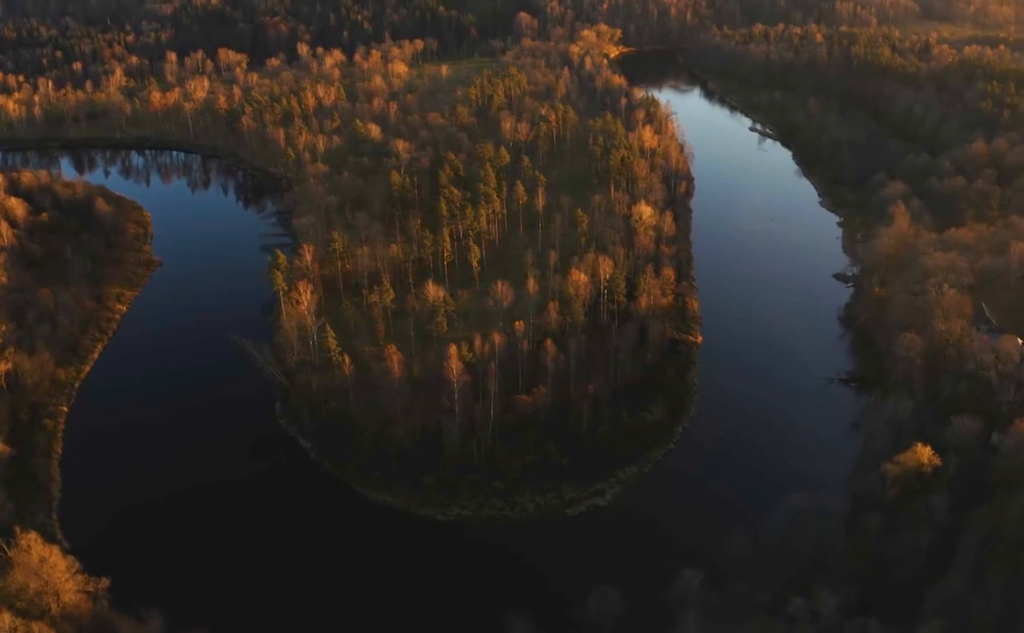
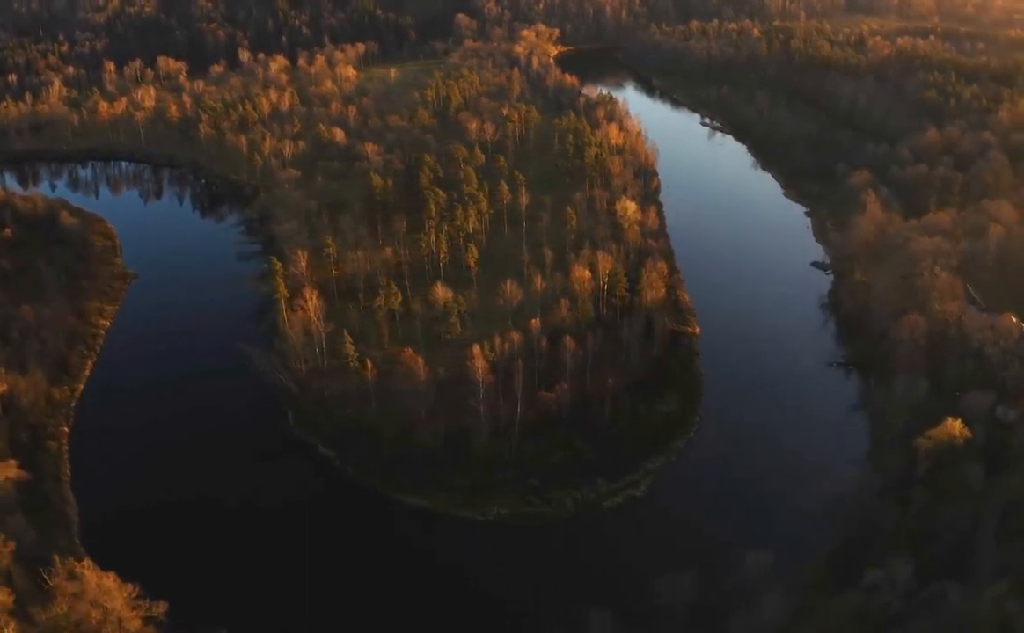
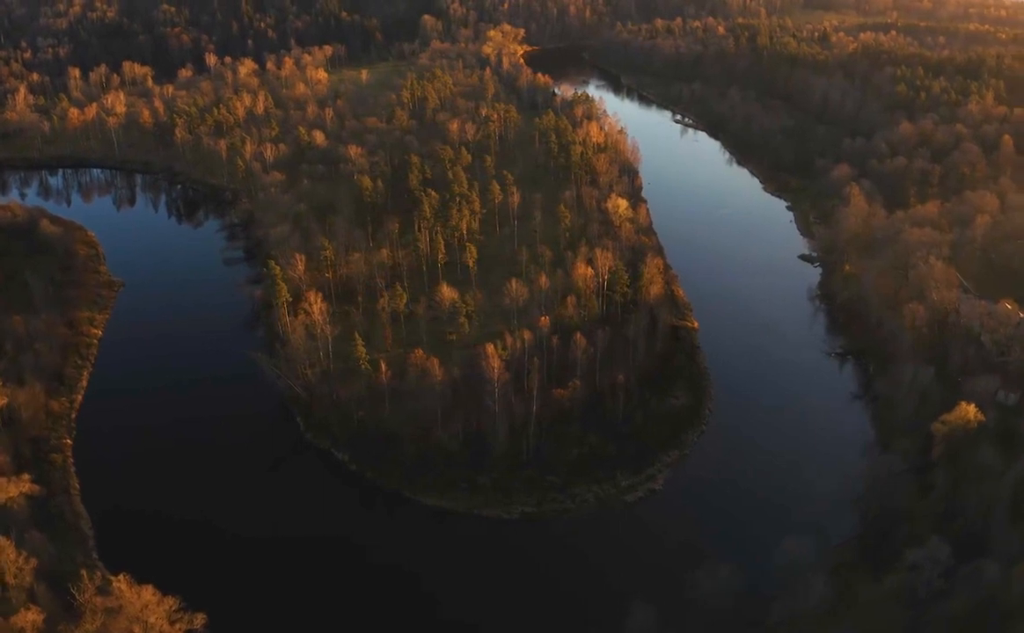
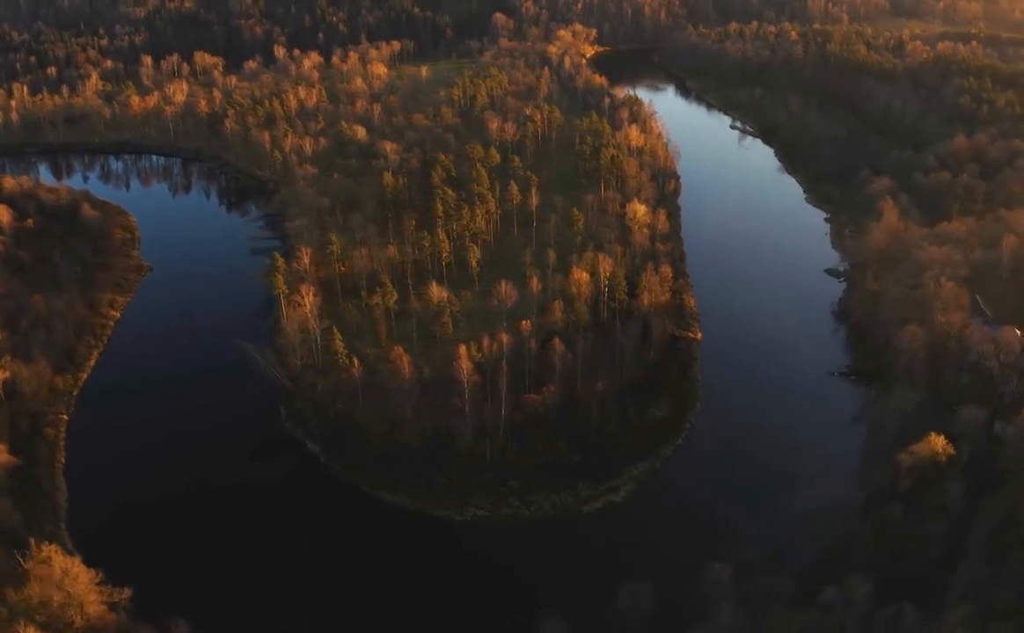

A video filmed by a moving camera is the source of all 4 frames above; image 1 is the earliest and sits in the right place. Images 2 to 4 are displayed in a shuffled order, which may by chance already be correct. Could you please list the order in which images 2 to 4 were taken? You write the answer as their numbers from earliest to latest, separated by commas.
4, 2, 3
